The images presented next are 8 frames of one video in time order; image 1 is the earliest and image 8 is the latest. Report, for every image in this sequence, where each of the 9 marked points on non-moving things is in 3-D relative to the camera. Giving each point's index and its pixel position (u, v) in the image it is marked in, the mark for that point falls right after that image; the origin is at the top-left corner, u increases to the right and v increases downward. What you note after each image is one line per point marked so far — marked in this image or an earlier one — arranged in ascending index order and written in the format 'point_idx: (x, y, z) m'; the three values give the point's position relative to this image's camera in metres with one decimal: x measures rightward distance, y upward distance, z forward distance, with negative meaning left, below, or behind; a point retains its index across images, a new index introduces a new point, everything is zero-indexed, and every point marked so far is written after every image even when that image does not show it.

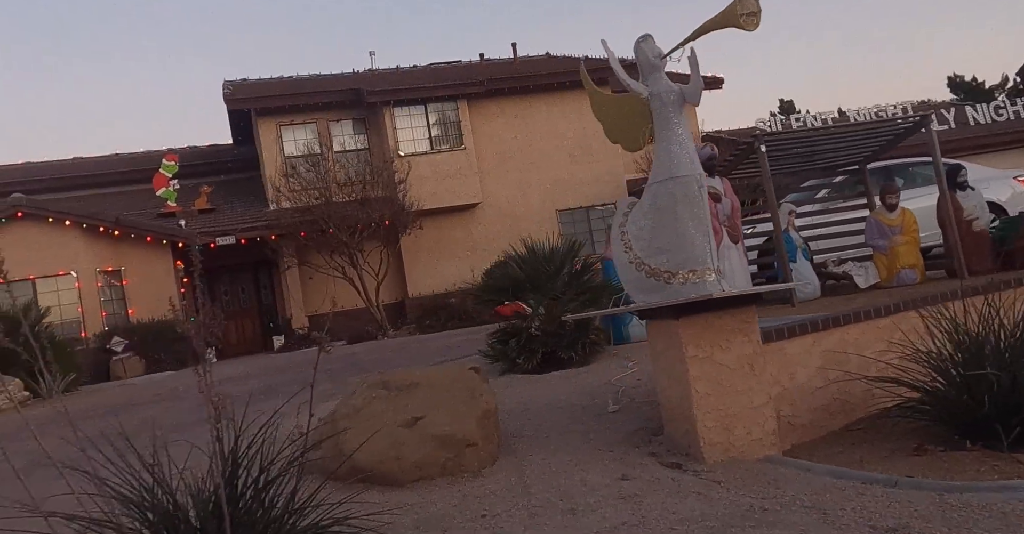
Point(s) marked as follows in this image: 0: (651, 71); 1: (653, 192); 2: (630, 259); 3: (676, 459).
0: (+1.0, +1.4, +5.4) m
1: (+1.0, +0.5, +5.4) m
2: (+0.9, +0.1, +5.6) m
3: (+1.1, -1.3, +5.2) m
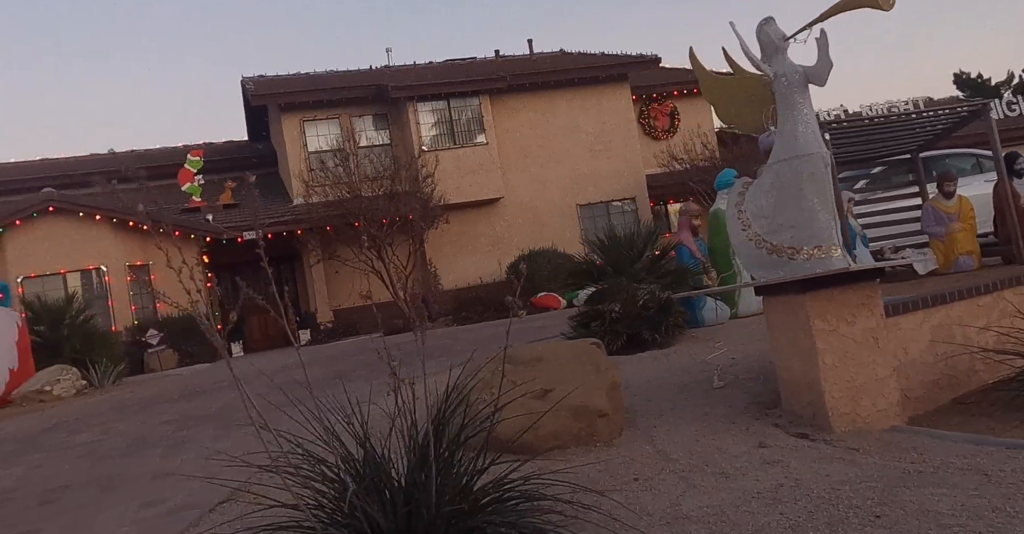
0: (+1.9, +1.5, +5.6) m
1: (+1.9, +0.7, +5.6) m
2: (+1.7, +0.2, +5.8) m
3: (+2.0, -1.1, +5.4) m
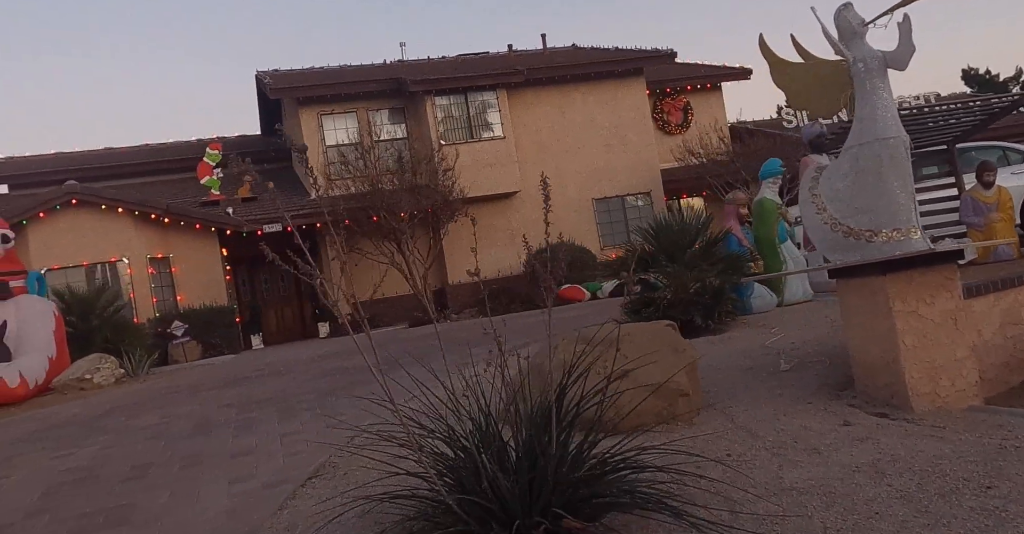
0: (+2.4, +1.6, +5.6) m
1: (+2.5, +0.8, +5.6) m
2: (+2.3, +0.3, +5.8) m
3: (+2.6, -1.0, +5.5) m
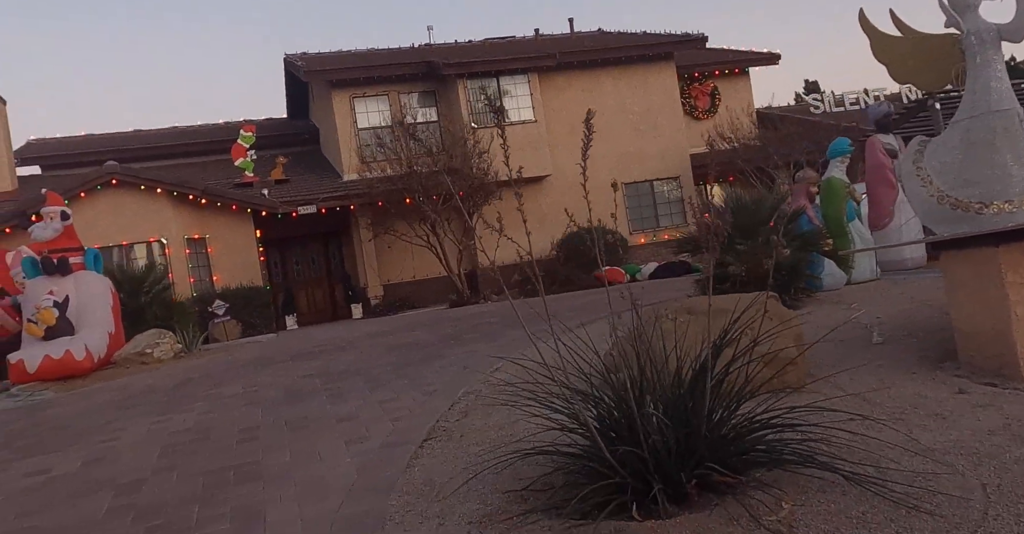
0: (+3.3, +1.8, +5.6) m
1: (+3.3, +1.0, +5.7) m
2: (+3.1, +0.6, +5.9) m
3: (+3.4, -0.8, +5.5) m
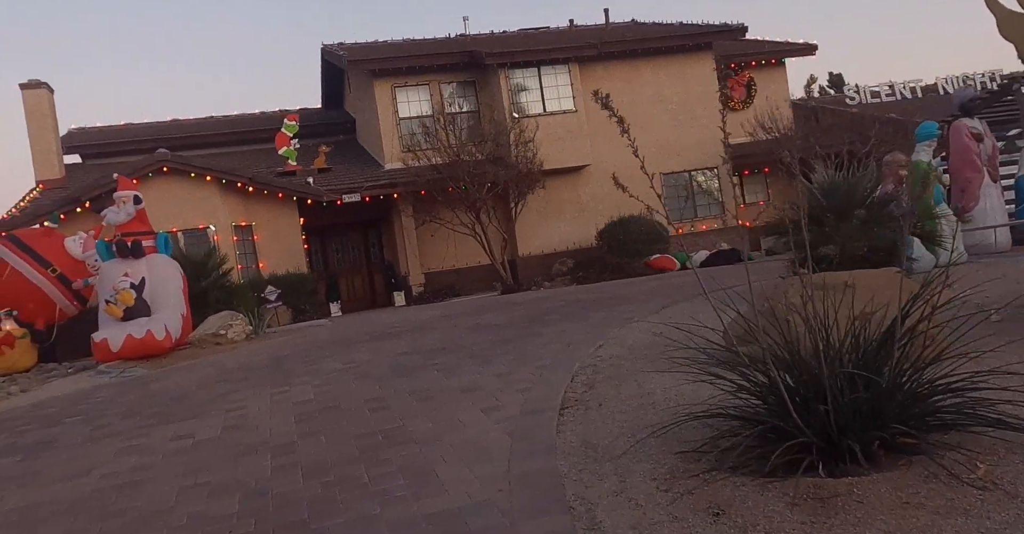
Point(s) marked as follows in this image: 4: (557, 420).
0: (+4.3, +2.0, +5.6) m
1: (+4.3, +1.2, +5.7) m
2: (+4.2, +0.7, +5.9) m
3: (+4.3, -0.6, +5.5) m
4: (+0.3, -1.1, +5.4) m
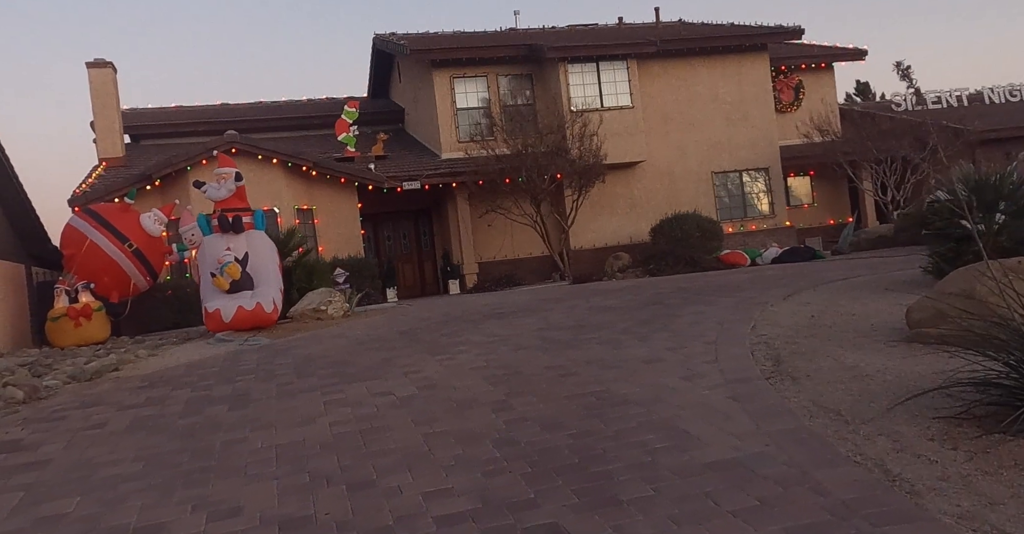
0: (+5.9, +2.1, +5.6) m
1: (+5.9, +1.2, +5.7) m
2: (+5.8, +0.8, +5.9) m
3: (+5.9, -0.6, +5.5) m
4: (+1.8, -0.9, +5.6) m
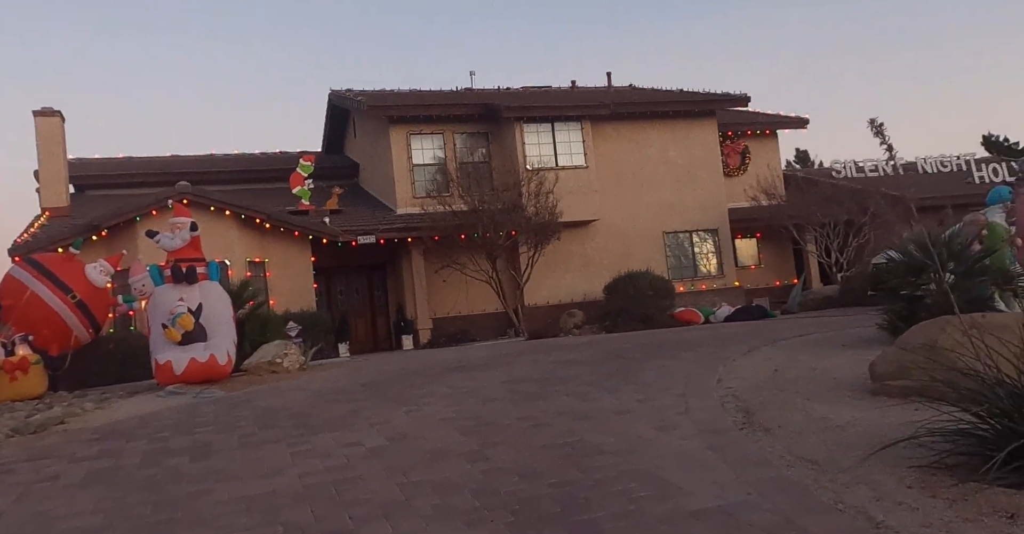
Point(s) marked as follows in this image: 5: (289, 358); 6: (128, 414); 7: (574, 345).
0: (+5.8, +1.6, +6.2) m
1: (+5.7, +0.8, +6.1) m
2: (+5.6, +0.3, +6.3) m
3: (+5.7, -1.0, +5.9) m
4: (+1.7, -1.2, +5.6) m
5: (-4.3, -1.7, +14.9) m
6: (-4.6, -1.8, +9.4) m
7: (+1.2, -1.5, +14.9) m
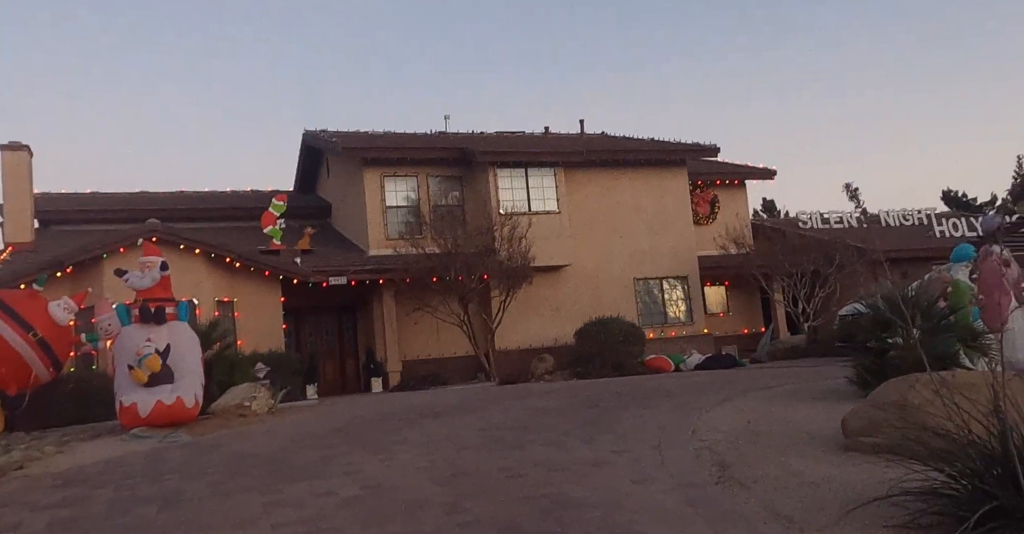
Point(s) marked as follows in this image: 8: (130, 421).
0: (+5.6, +1.1, +6.5) m
1: (+5.6, +0.3, +6.4) m
2: (+5.4, -0.2, +6.6) m
3: (+5.5, -1.5, +6.1) m
4: (+1.5, -1.6, +5.6) m
5: (-4.8, -2.5, +14.6) m
6: (-4.9, -2.2, +9.1) m
7: (+0.7, -2.4, +14.9) m
8: (-6.2, -2.5, +12.8) m
